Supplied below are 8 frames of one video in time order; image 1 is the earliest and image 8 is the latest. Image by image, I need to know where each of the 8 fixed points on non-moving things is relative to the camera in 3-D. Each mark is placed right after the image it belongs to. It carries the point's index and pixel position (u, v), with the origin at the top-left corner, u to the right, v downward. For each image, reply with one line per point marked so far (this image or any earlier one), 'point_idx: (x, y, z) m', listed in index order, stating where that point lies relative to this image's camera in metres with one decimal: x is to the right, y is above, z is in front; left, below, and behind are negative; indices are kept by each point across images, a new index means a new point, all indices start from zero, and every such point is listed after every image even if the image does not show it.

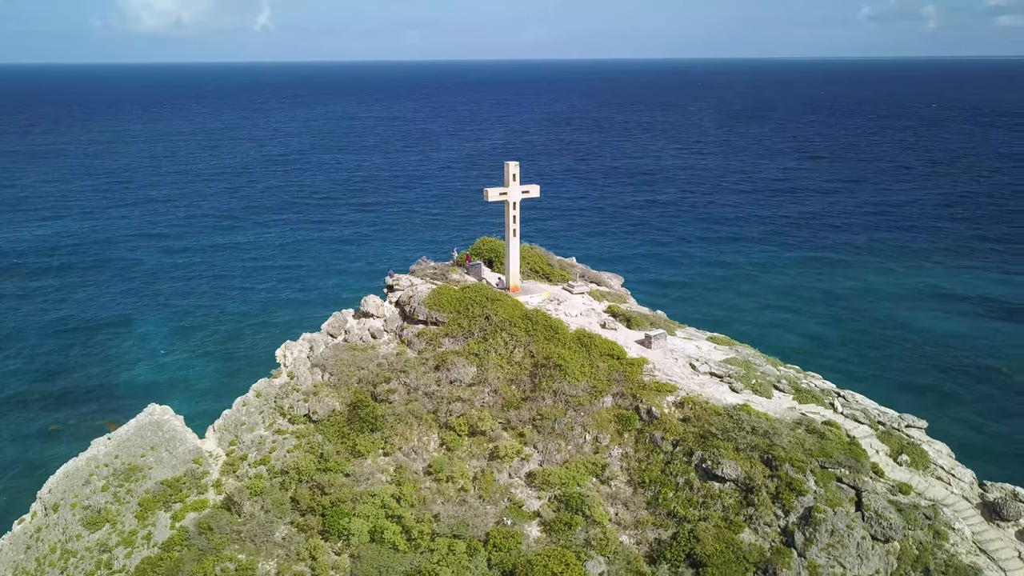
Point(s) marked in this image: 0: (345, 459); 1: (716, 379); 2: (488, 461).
0: (-3.3, -3.4, +16.5) m
1: (+4.5, -1.9, +17.6) m
2: (-0.5, -3.4, +16.1) m
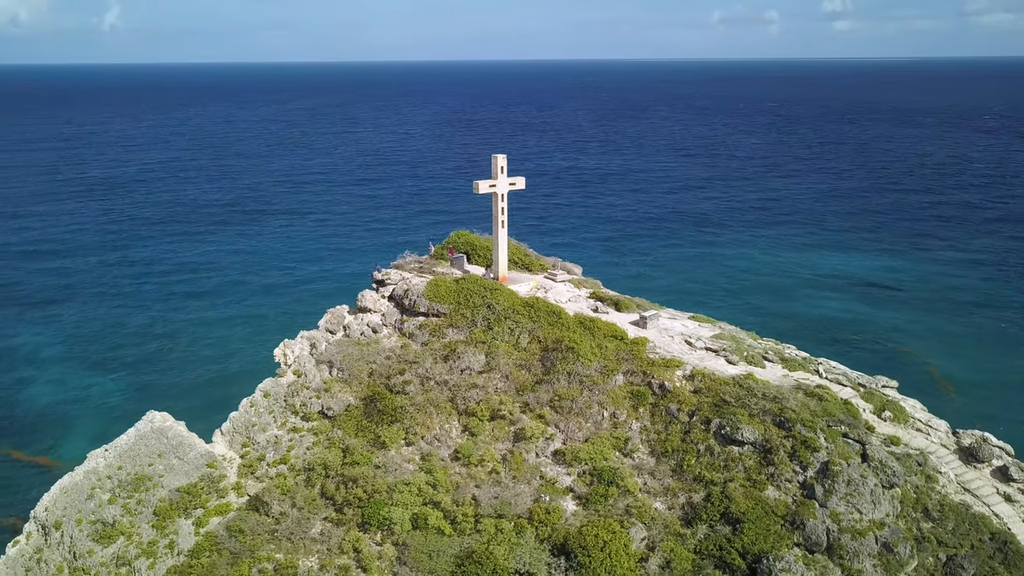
0: (-2.9, -3.2, +16.5) m
1: (+4.6, -1.5, +18.8) m
2: (0.0, -3.1, +16.6) m
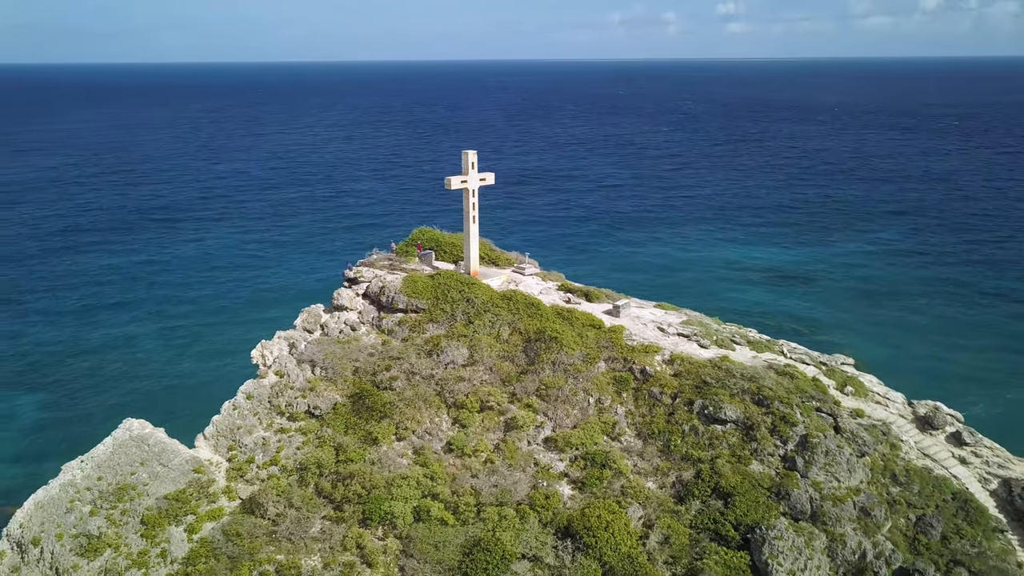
0: (-3.0, -3.2, +16.5) m
1: (+4.2, -1.2, +19.5) m
2: (-0.1, -3.0, +16.9) m
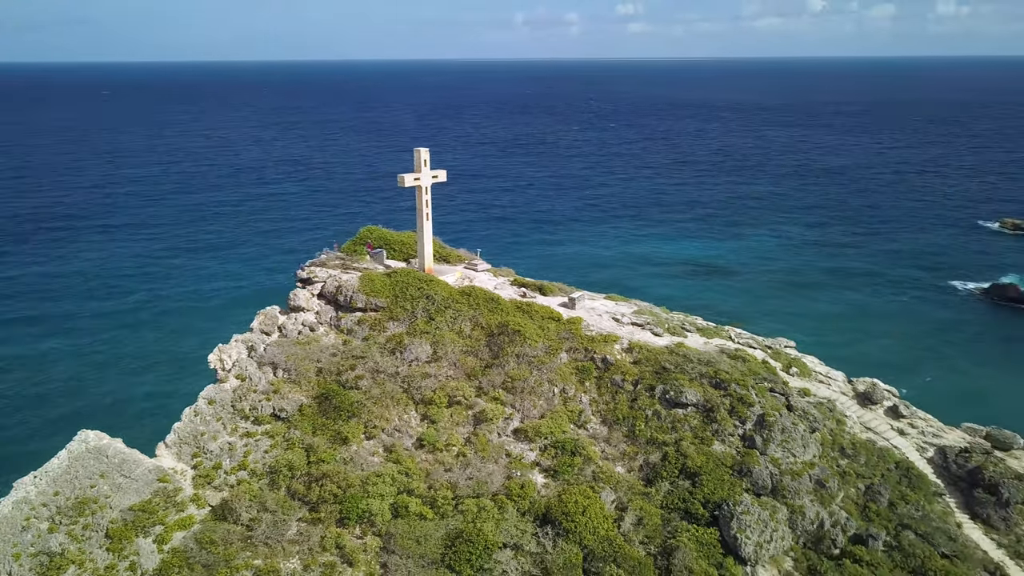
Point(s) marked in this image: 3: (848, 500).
0: (-3.6, -3.1, +16.4) m
1: (+3.2, -1.0, +20.2) m
2: (-0.8, -2.9, +17.1) m
3: (+6.8, -4.3, +16.8) m
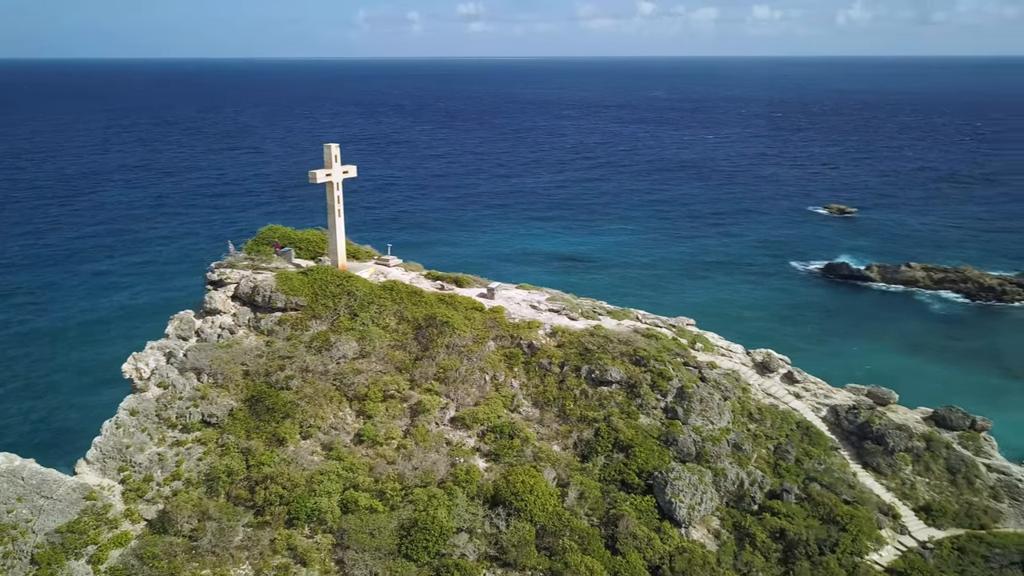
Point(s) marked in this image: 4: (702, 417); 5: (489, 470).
0: (-4.7, -3.1, +16.1) m
1: (+1.1, -0.7, +21.0) m
2: (-2.1, -2.7, +17.3) m
3: (+5.5, -3.8, +18.3) m
4: (+4.2, -2.9, +18.3) m
5: (-0.5, -3.6, +16.4) m
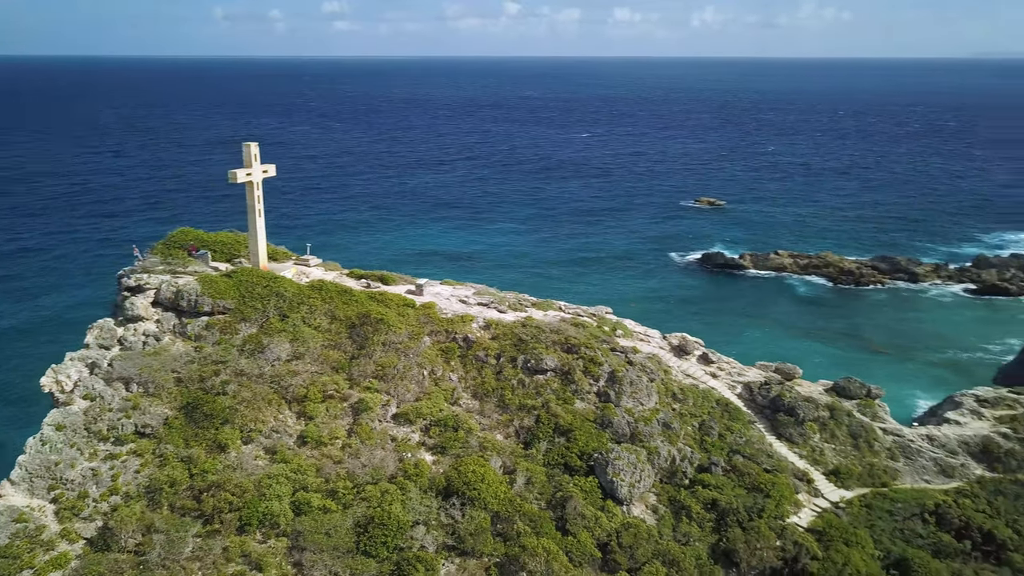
0: (-5.7, -3.2, +15.6) m
1: (-0.7, -0.5, +21.3) m
2: (-3.3, -2.7, +17.2) m
3: (+4.1, -3.5, +19.3) m
4: (+2.8, -2.6, +19.1) m
5: (-1.5, -3.5, +16.6) m
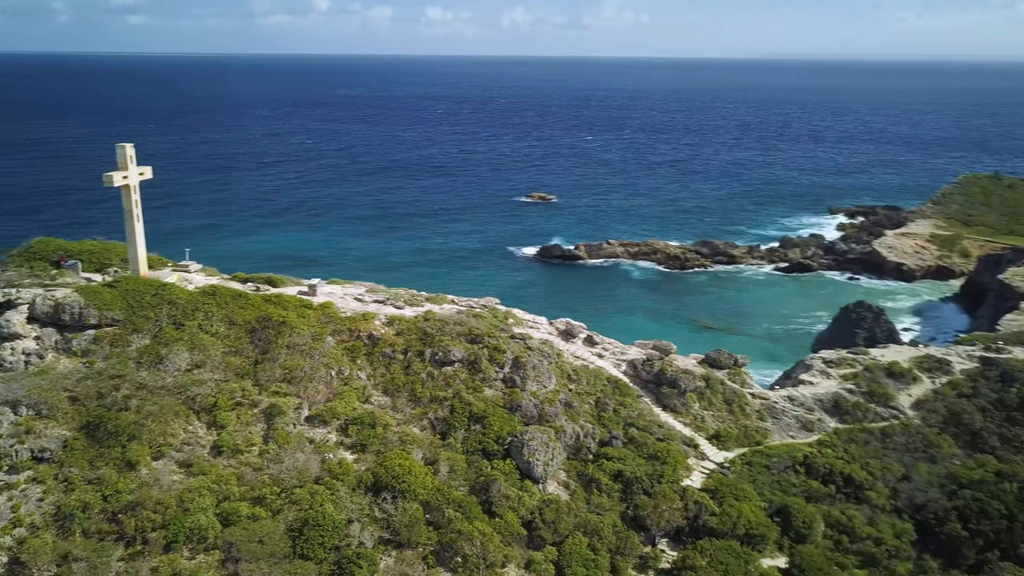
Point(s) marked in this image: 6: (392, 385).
0: (-6.9, -3.3, +14.7) m
1: (-3.4, -0.4, +21.3) m
2: (-5.0, -2.7, +16.8) m
3: (+1.9, -3.1, +20.4) m
4: (+0.6, -2.3, +19.9) m
5: (-3.1, -3.4, +16.6) m
6: (-2.7, -2.2, +18.6) m
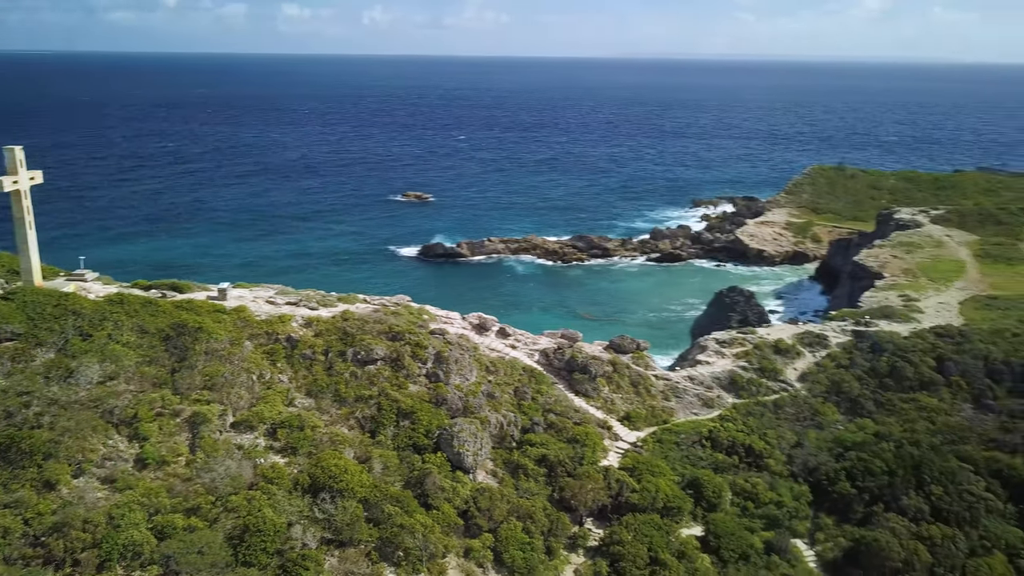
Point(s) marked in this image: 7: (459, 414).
0: (-7.9, -3.5, +13.9) m
1: (-5.6, -0.5, +21.0) m
2: (-6.3, -2.8, +16.2) m
3: (-0.1, -2.9, +20.9) m
4: (-1.3, -2.2, +20.2) m
5: (-4.4, -3.5, +16.4) m
6: (-4.4, -2.2, +18.4) m
7: (-1.2, -3.0, +19.2) m
